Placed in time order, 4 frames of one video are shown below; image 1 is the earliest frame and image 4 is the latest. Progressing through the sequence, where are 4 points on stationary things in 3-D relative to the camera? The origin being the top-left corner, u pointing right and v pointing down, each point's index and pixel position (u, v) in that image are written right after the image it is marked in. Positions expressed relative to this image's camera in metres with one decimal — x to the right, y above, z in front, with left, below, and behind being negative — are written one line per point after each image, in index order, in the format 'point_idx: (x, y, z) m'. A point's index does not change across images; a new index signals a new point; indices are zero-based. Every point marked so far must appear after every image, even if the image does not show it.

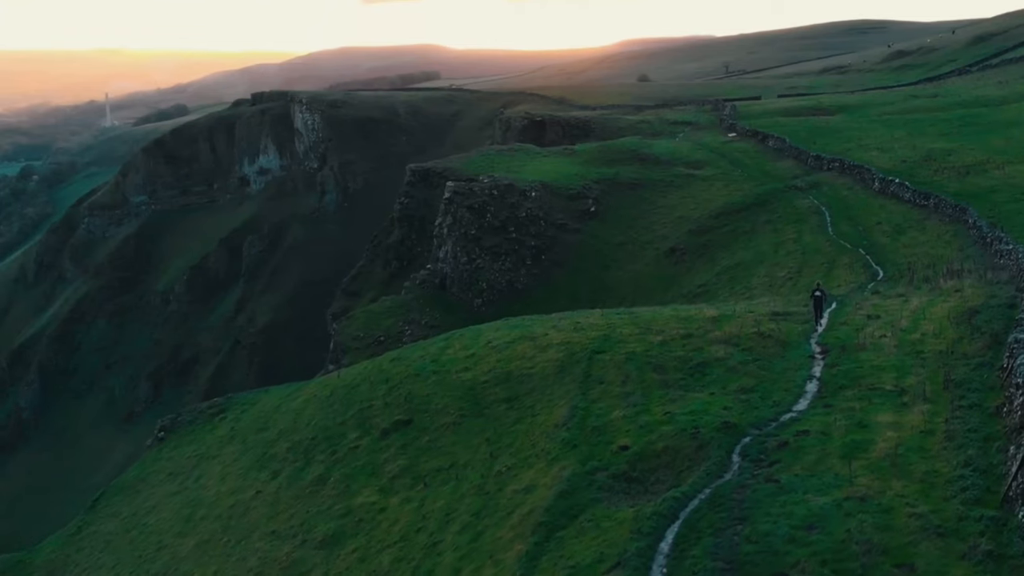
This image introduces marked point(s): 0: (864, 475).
0: (+6.2, -3.3, +14.4) m
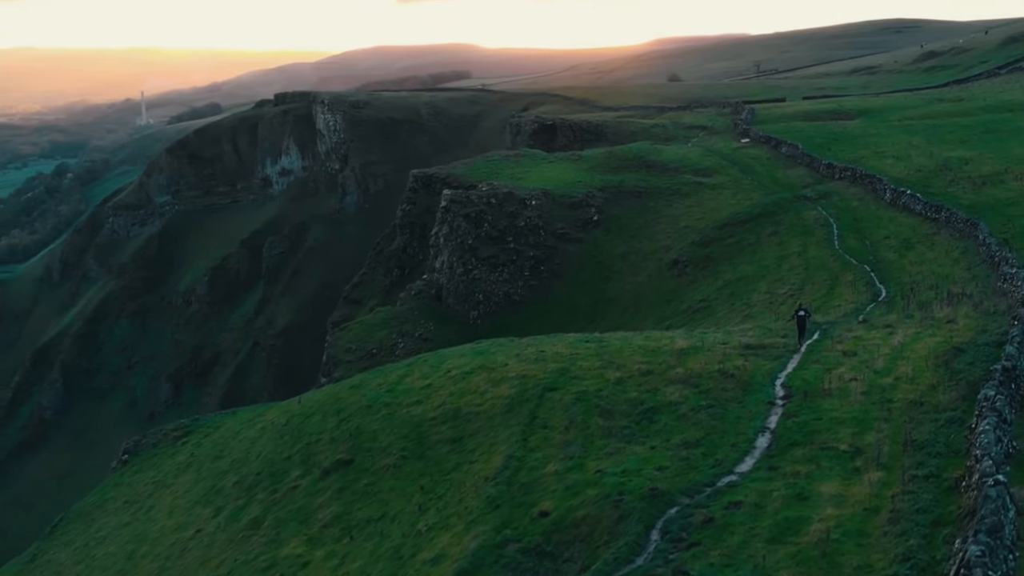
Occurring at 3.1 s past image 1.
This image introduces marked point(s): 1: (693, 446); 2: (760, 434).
0: (+4.3, -4.4, +12.7) m
1: (+4.1, -3.6, +18.4) m
2: (+5.7, -3.4, +18.7) m
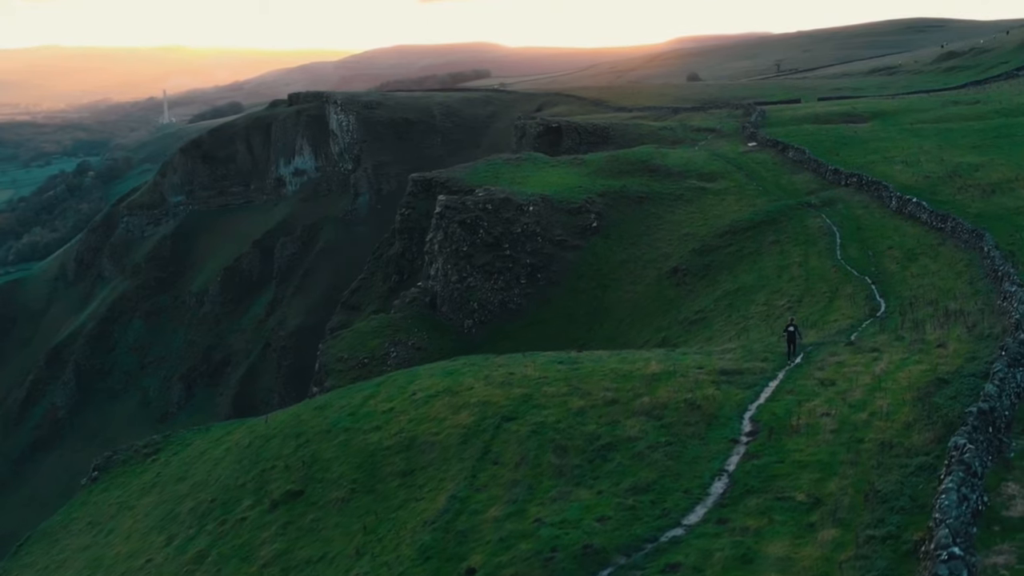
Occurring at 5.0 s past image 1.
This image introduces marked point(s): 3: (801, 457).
0: (+2.8, -5.1, +11.4) m
1: (+2.8, -4.3, +17.1) m
2: (+4.4, -4.1, +17.5) m
3: (+6.4, -3.7, +17.9) m
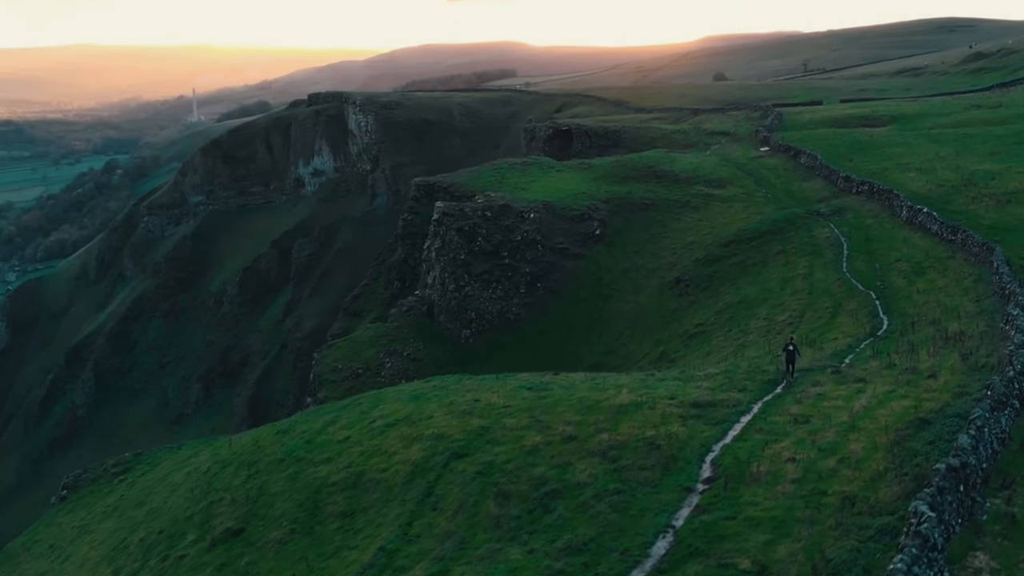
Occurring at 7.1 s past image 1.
0: (+1.2, -5.9, +10.0) m
1: (+1.3, -5.1, +15.7) m
2: (+2.9, -4.9, +16.0) m
3: (+4.9, -4.6, +16.4) m
